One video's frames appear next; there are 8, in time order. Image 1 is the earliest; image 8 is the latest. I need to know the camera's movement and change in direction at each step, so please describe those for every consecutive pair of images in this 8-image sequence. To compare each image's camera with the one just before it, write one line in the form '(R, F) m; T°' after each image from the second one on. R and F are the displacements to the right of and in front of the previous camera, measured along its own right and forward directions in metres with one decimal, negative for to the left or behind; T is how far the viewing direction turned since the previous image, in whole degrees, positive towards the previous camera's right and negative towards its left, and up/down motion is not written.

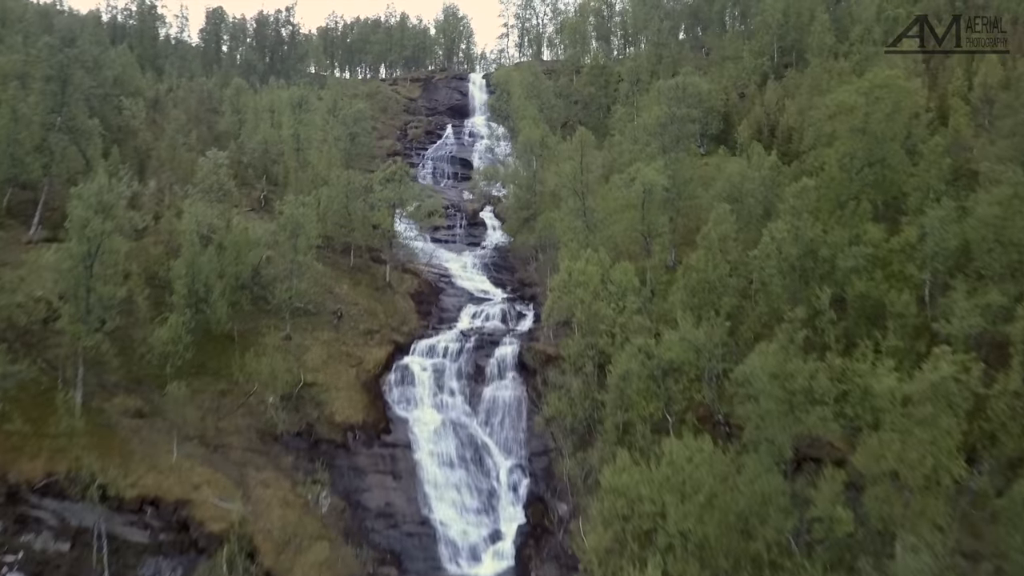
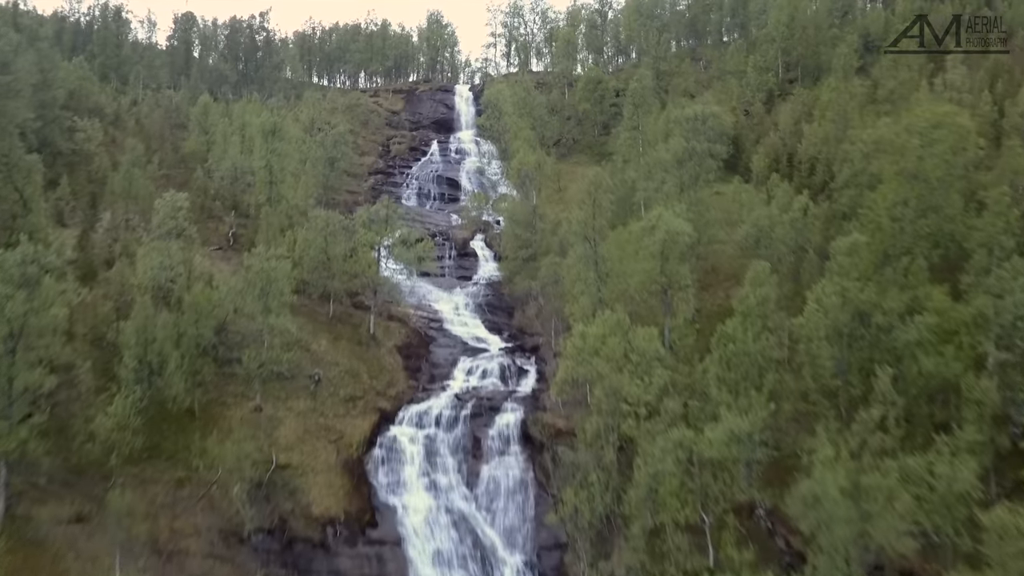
(-1.1, +5.1) m; +2°
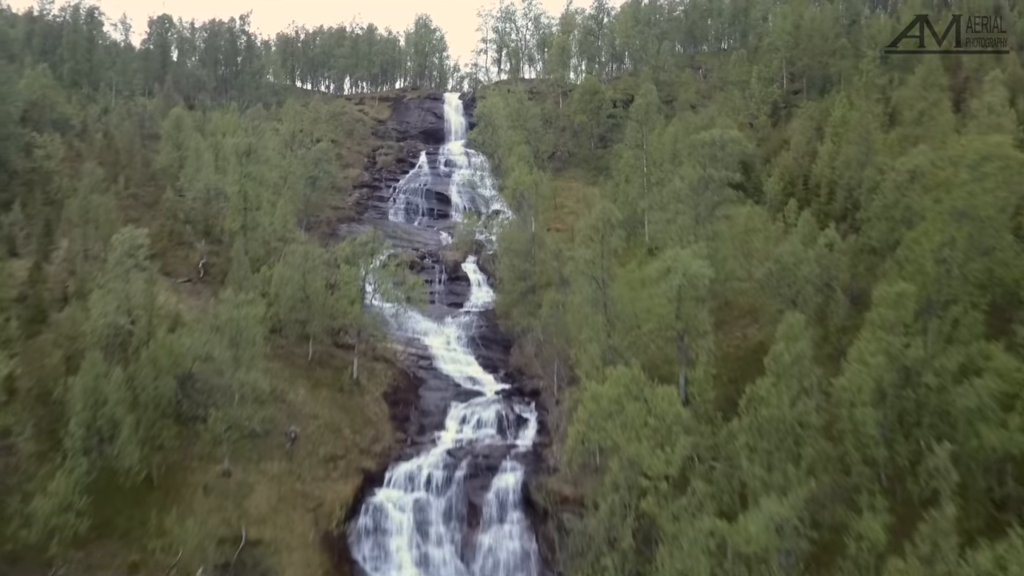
(-0.6, +3.8) m; +1°
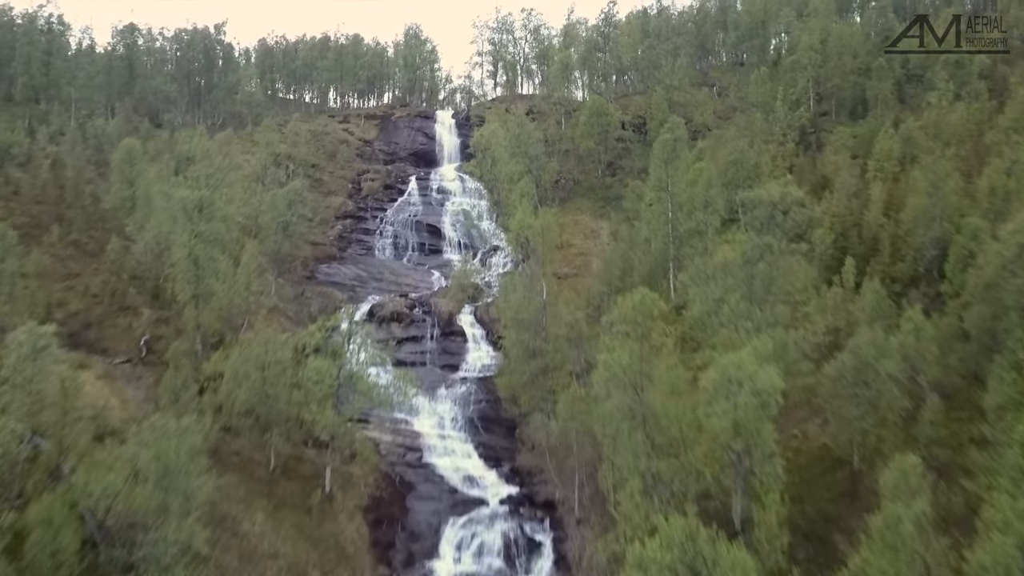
(-0.8, +7.3) m; +1°
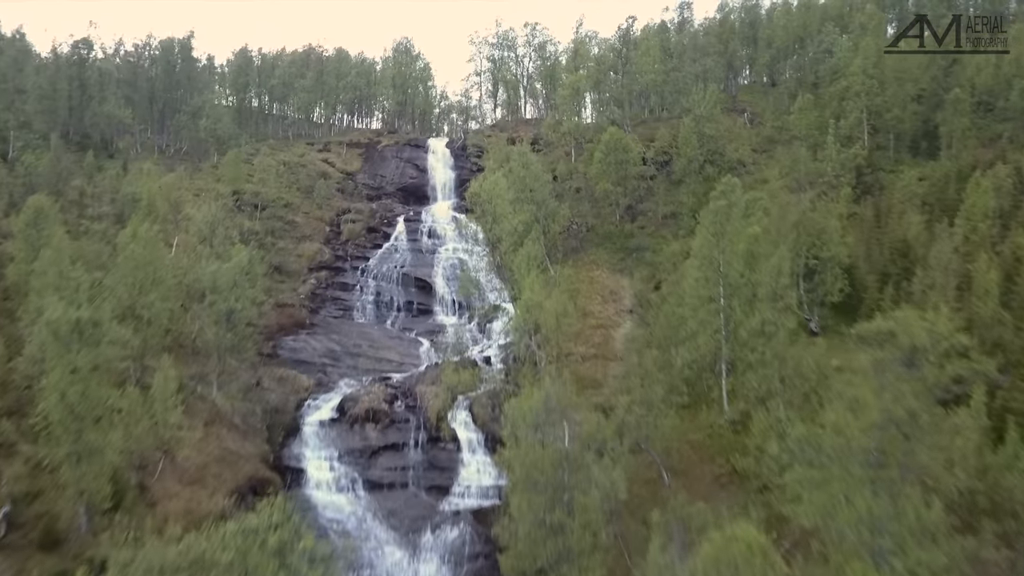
(-0.3, +10.2) m; 0°
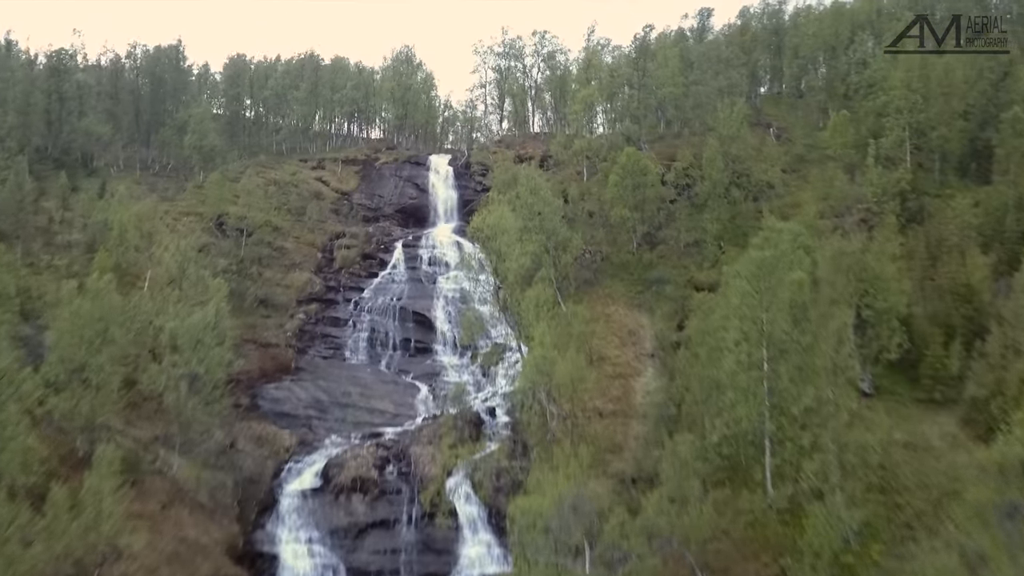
(0.0, +5.2) m; -1°
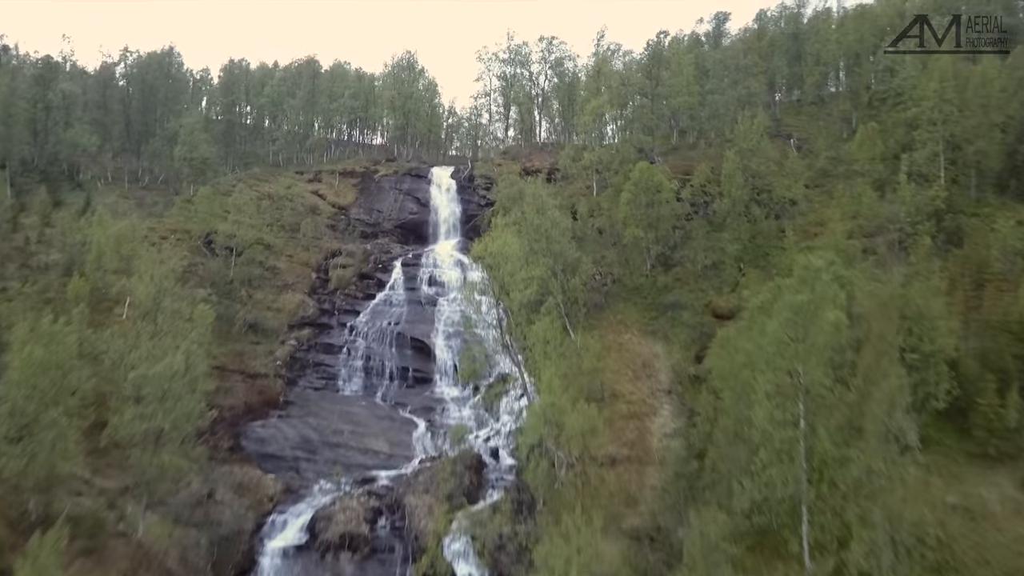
(+0.1, +3.4) m; -1°
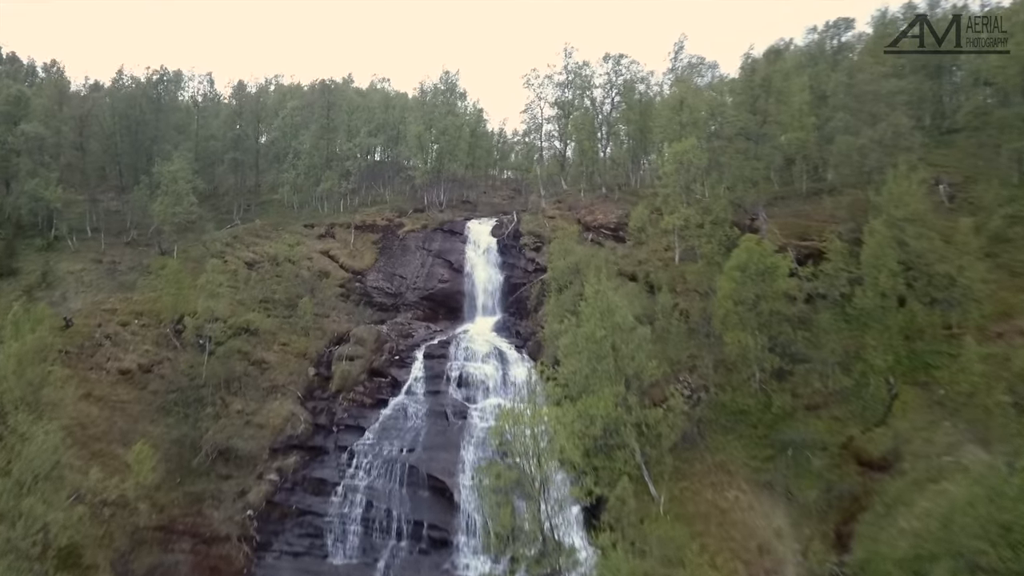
(+0.4, +13.7) m; -4°
